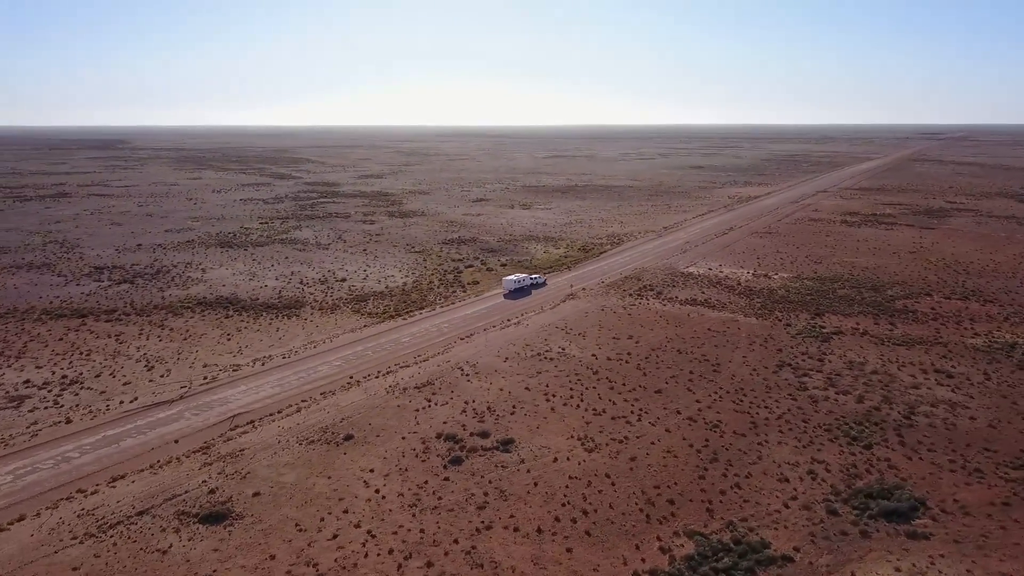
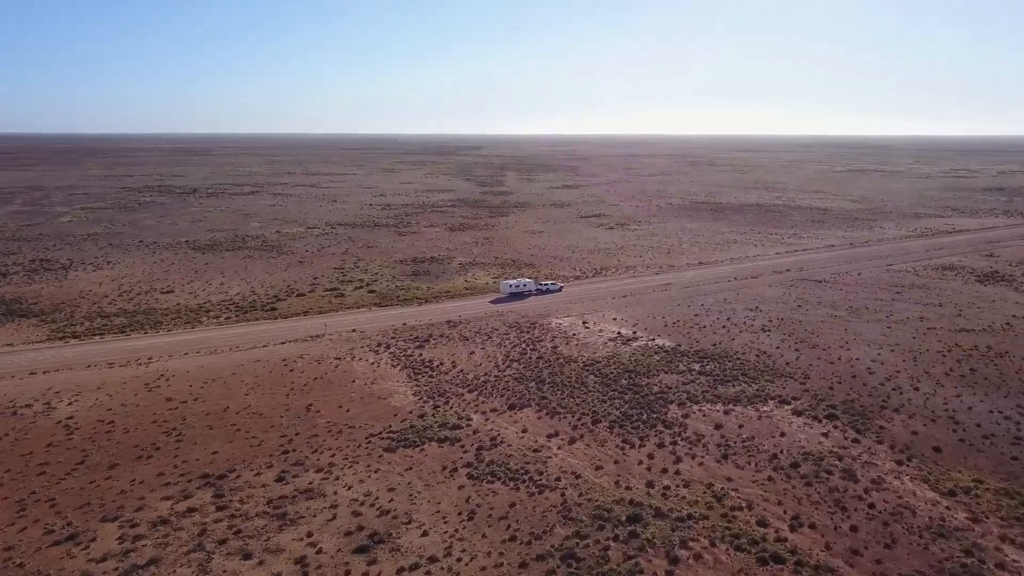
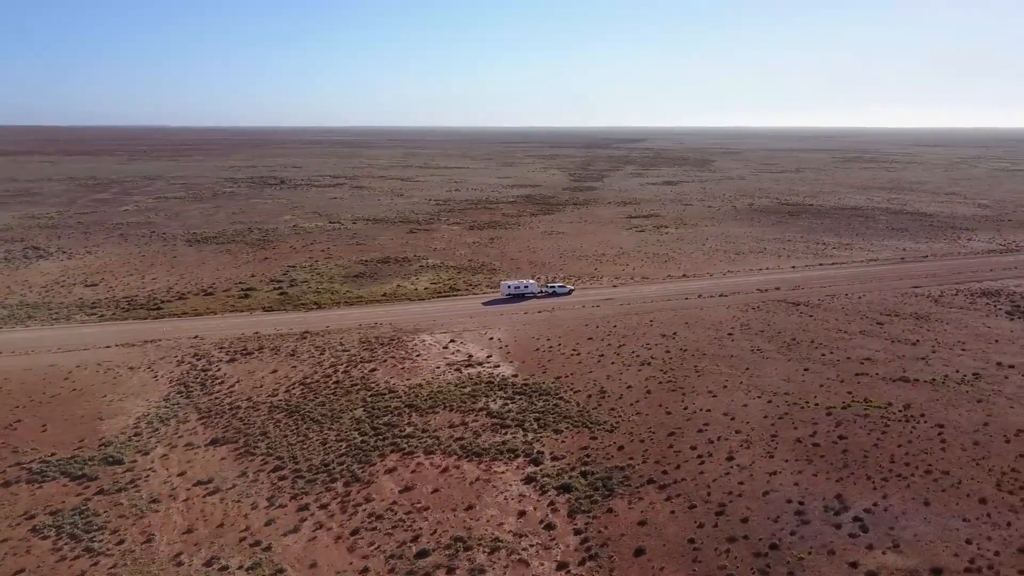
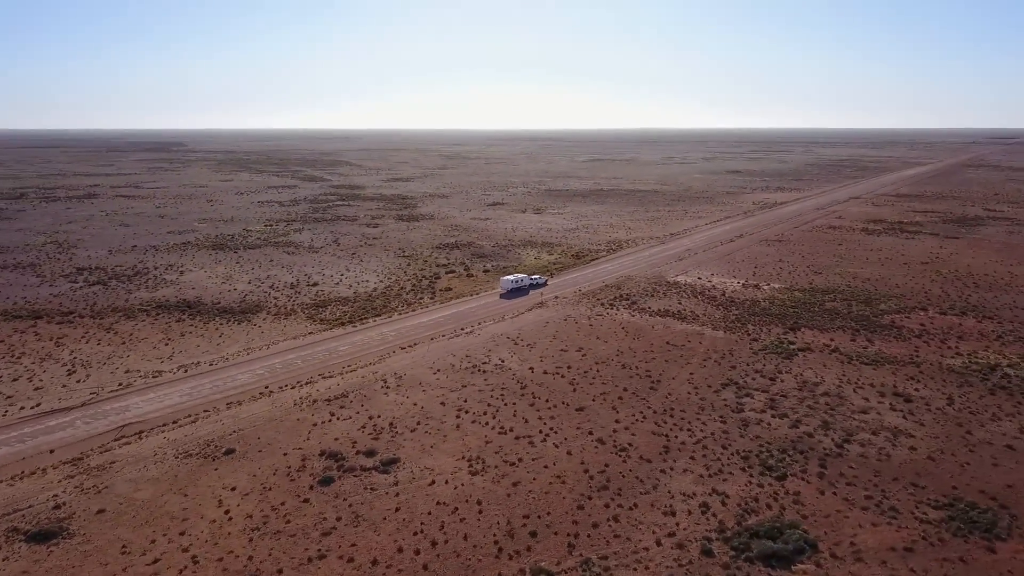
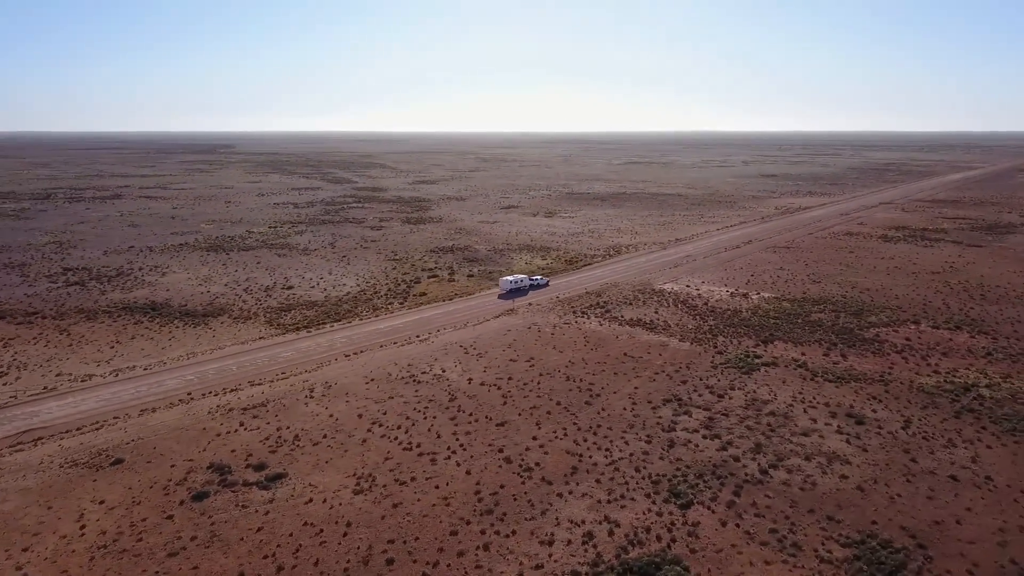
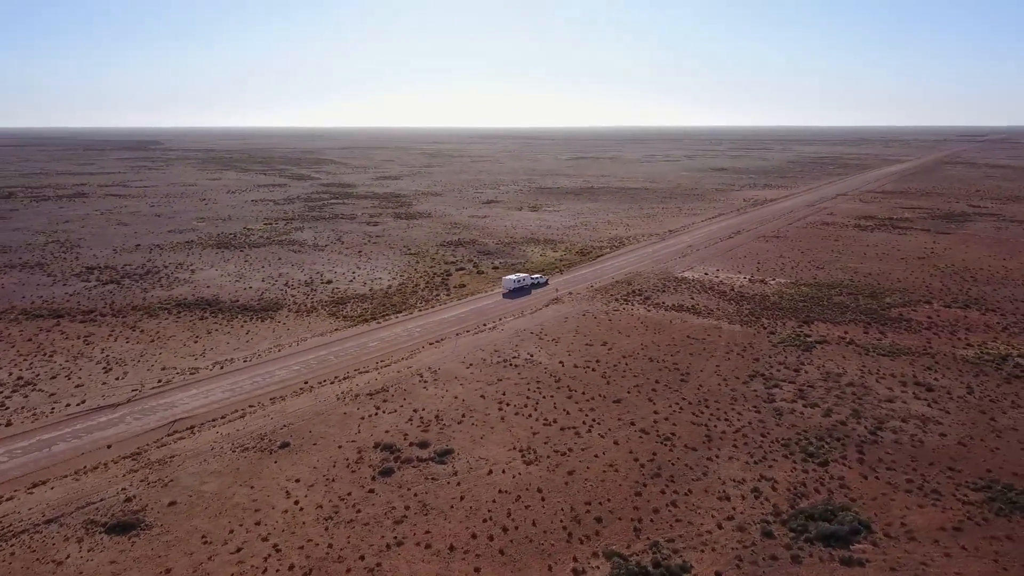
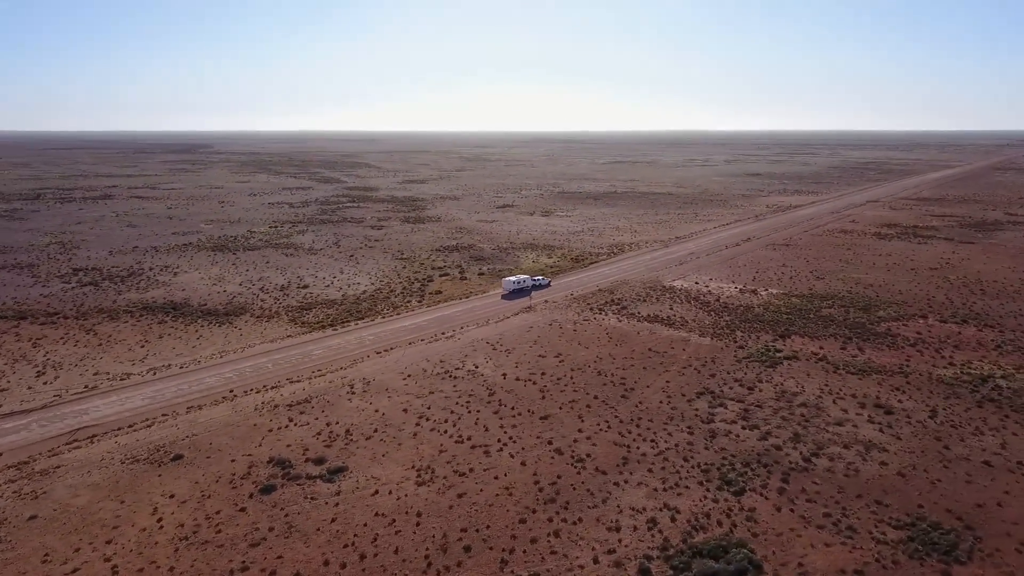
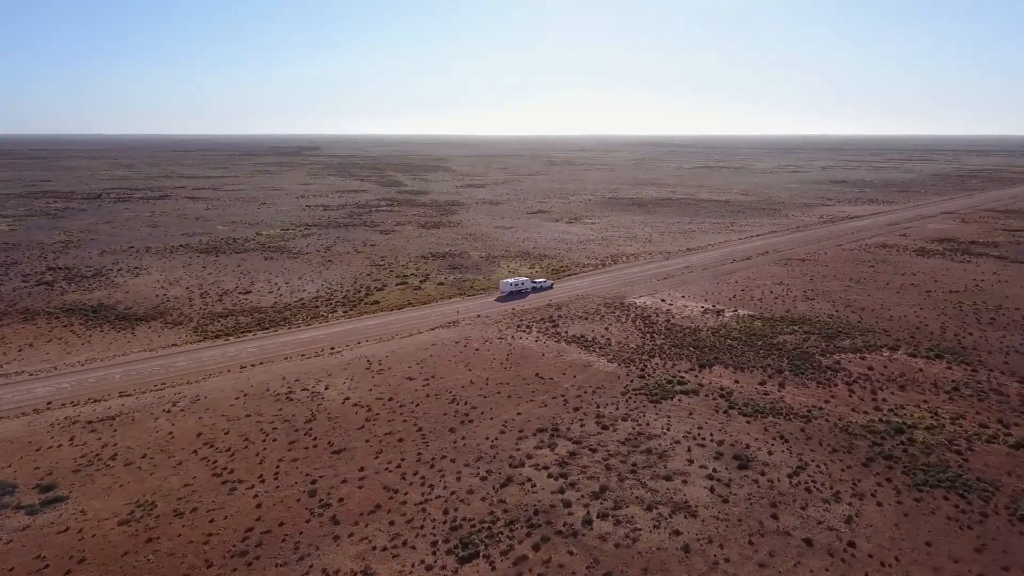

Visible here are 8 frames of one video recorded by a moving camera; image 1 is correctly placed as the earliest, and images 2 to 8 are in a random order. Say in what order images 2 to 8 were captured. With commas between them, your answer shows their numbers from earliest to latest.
6, 4, 7, 5, 8, 2, 3
